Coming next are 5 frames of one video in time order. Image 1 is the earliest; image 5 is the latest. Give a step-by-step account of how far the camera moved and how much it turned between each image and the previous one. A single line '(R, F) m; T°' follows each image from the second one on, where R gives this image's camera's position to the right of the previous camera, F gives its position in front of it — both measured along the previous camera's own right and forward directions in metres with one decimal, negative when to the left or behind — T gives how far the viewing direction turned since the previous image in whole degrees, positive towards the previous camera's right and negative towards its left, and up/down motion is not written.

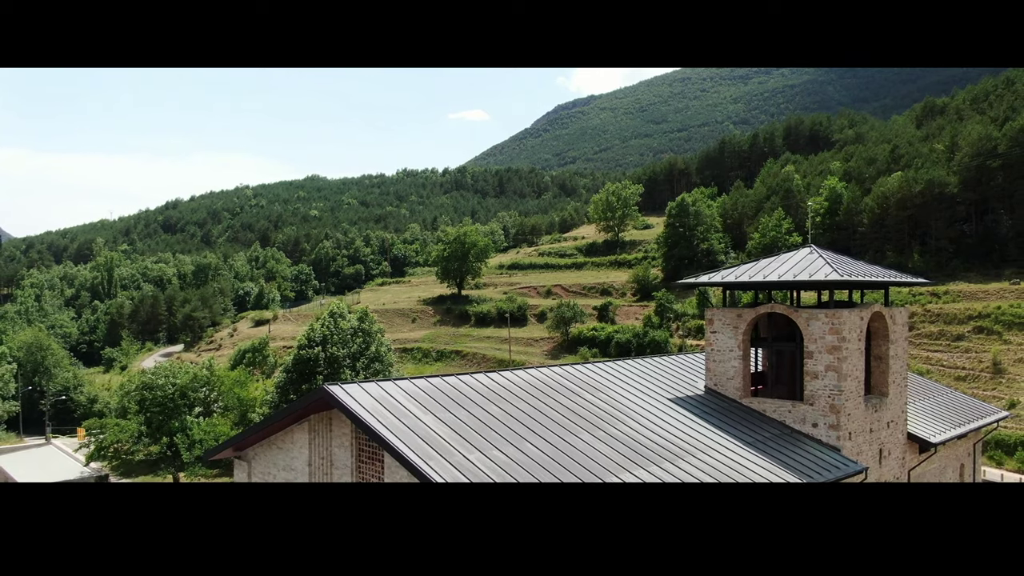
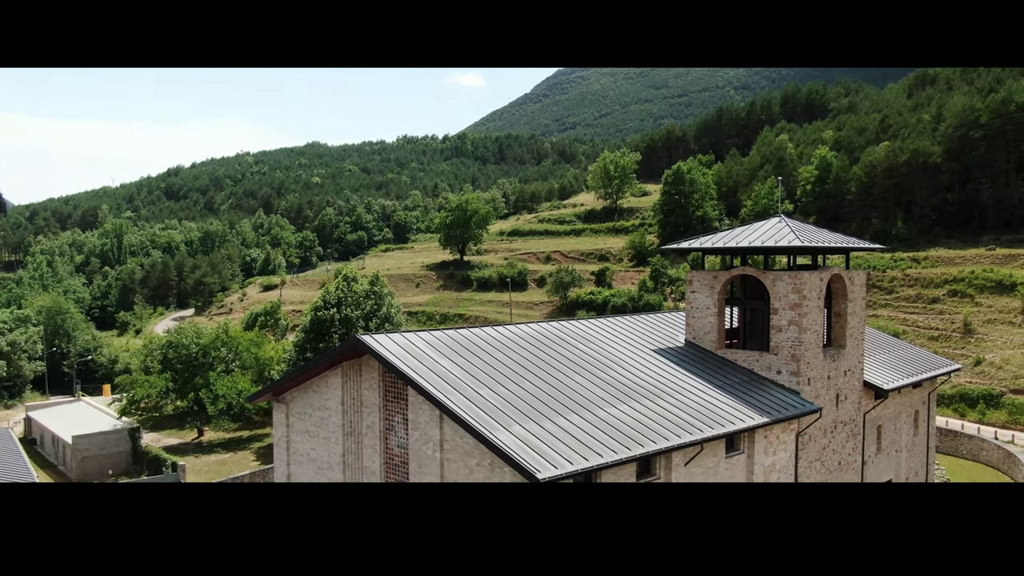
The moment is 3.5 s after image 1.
(-0.1, -2.2) m; 0°
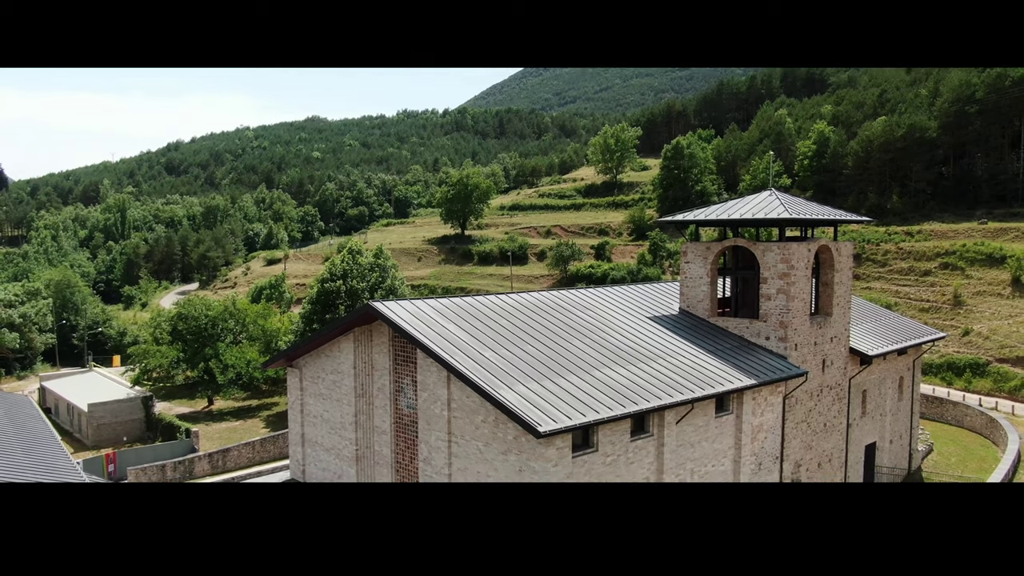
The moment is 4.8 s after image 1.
(-0.1, -0.9) m; 0°
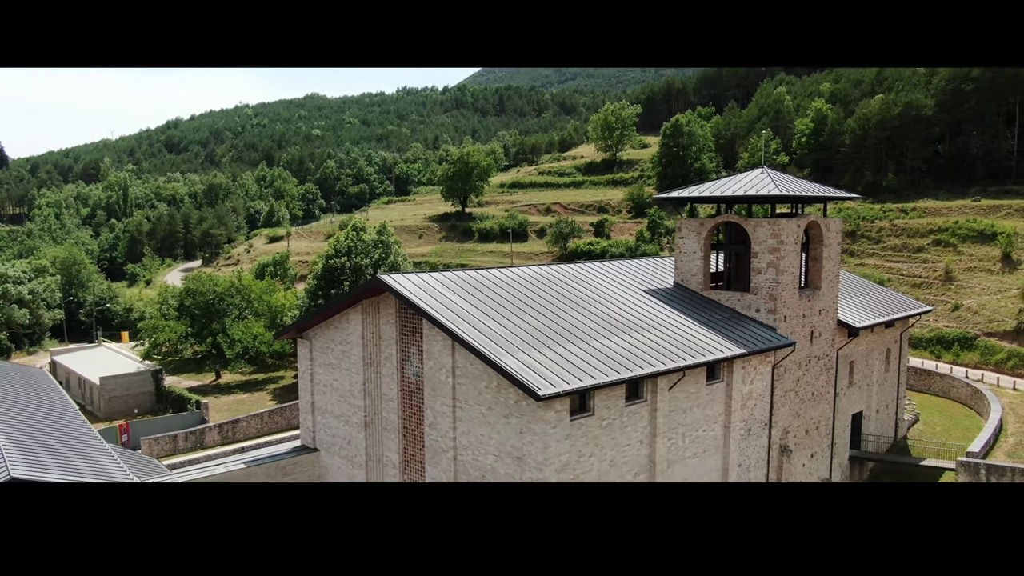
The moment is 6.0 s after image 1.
(0.0, -0.8) m; 0°
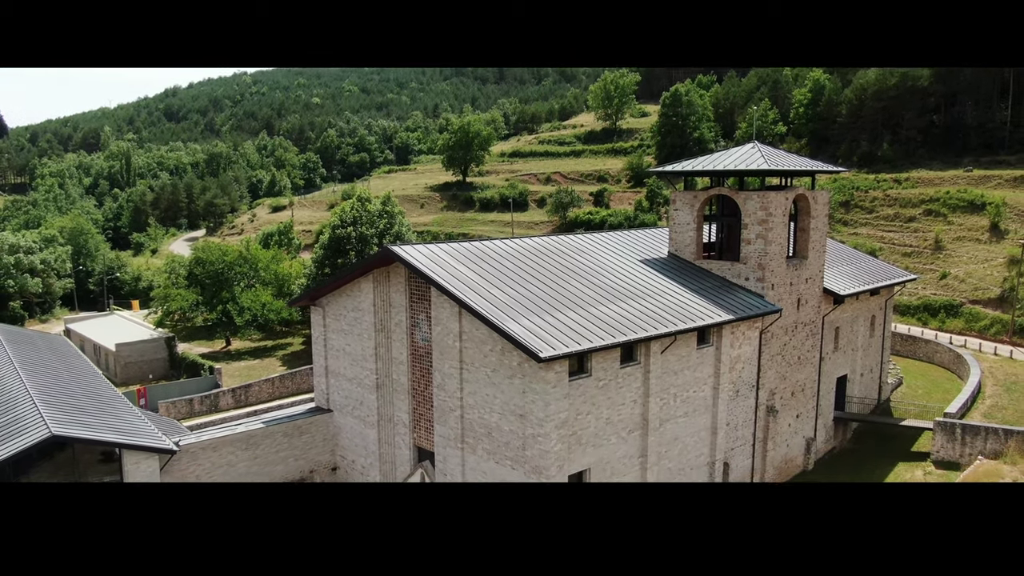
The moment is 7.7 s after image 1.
(-0.1, -1.1) m; 0°
